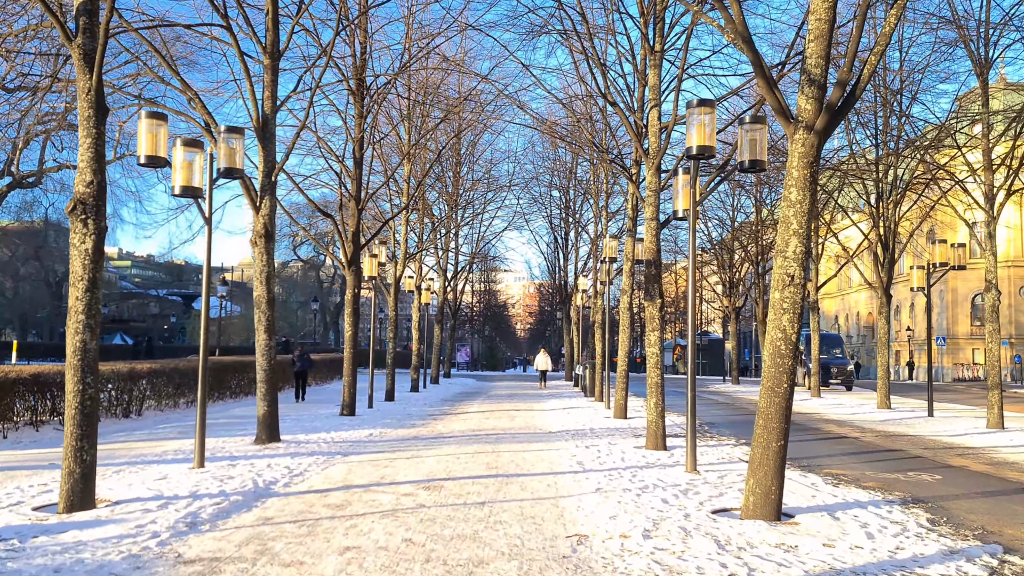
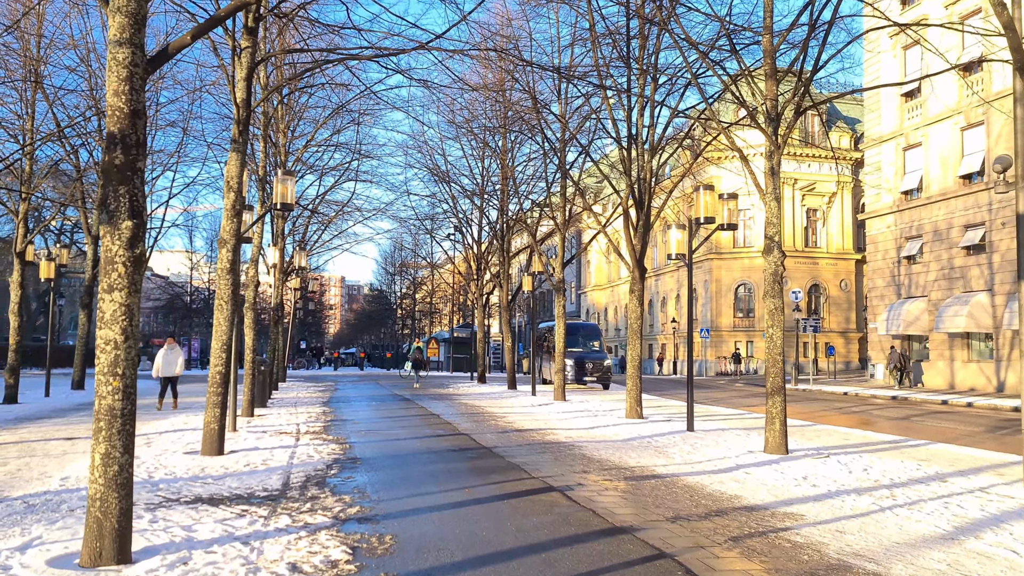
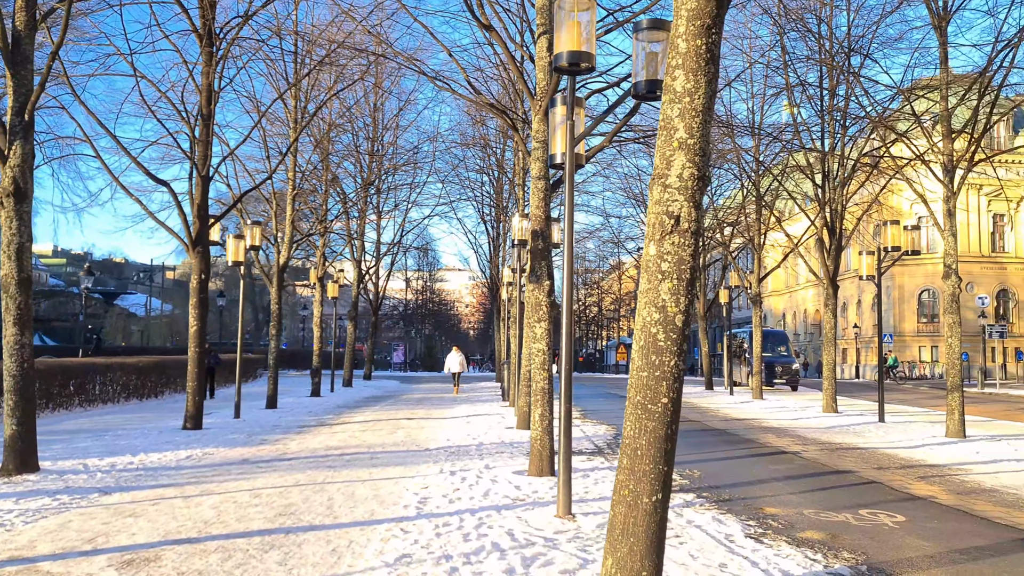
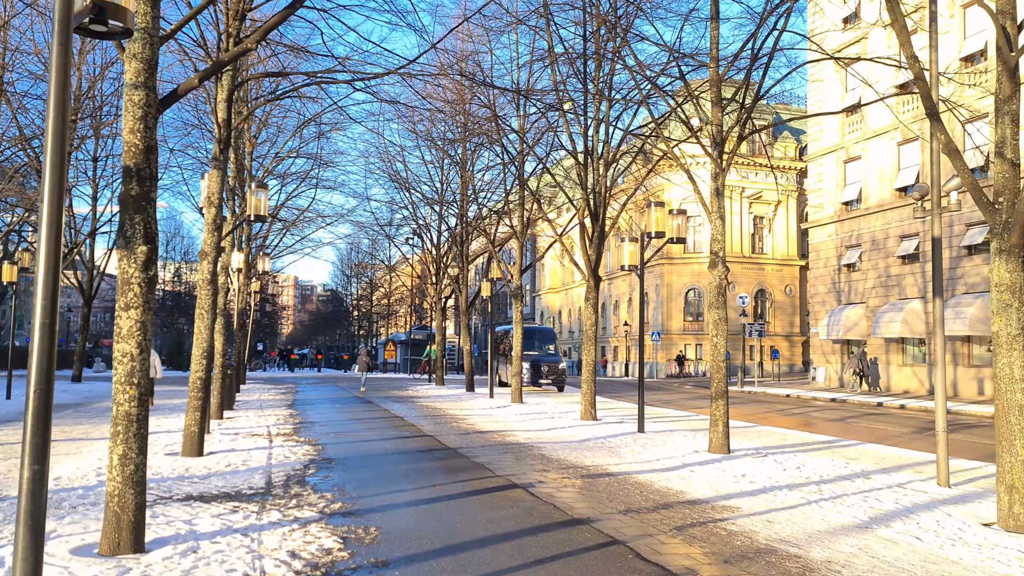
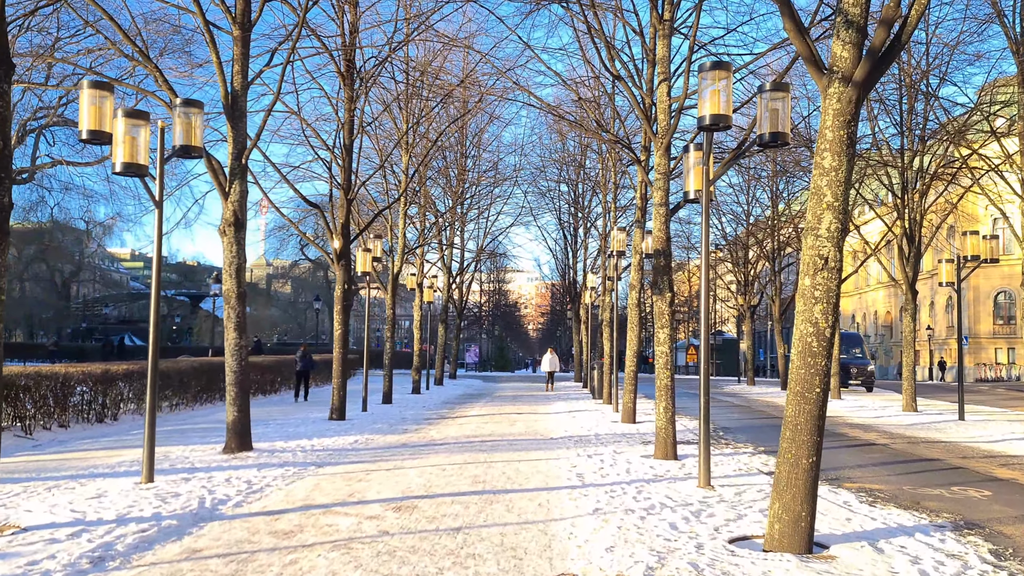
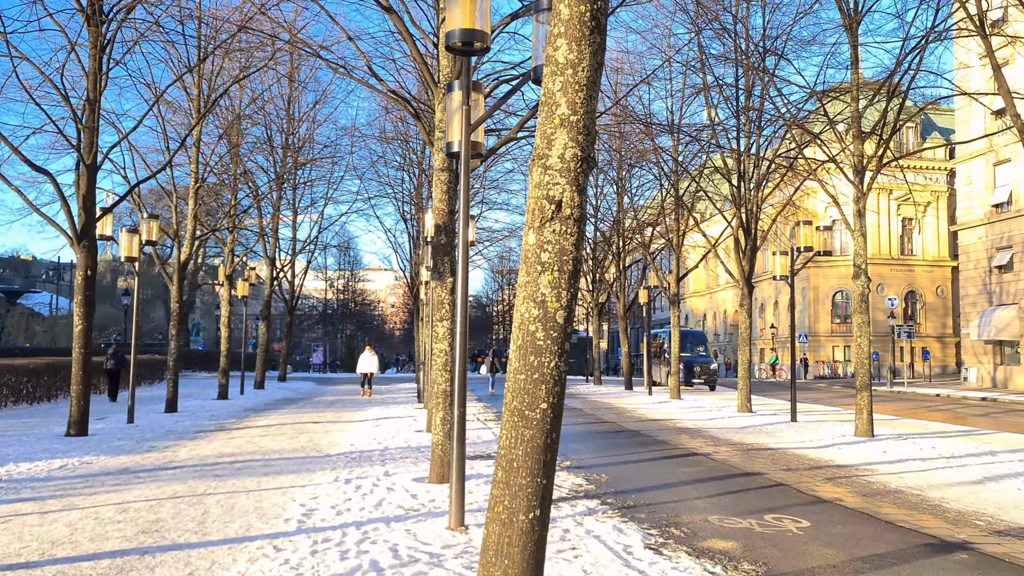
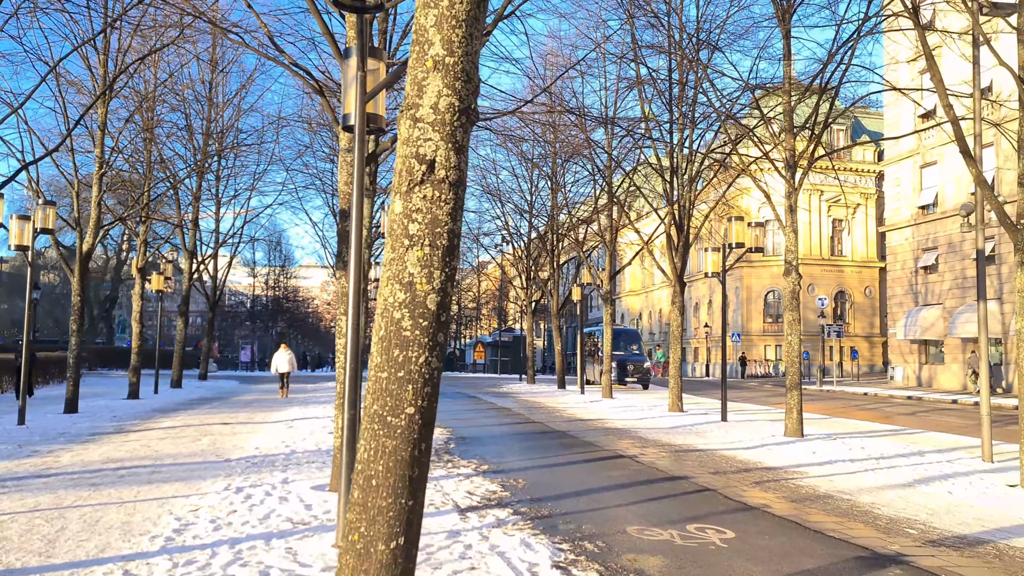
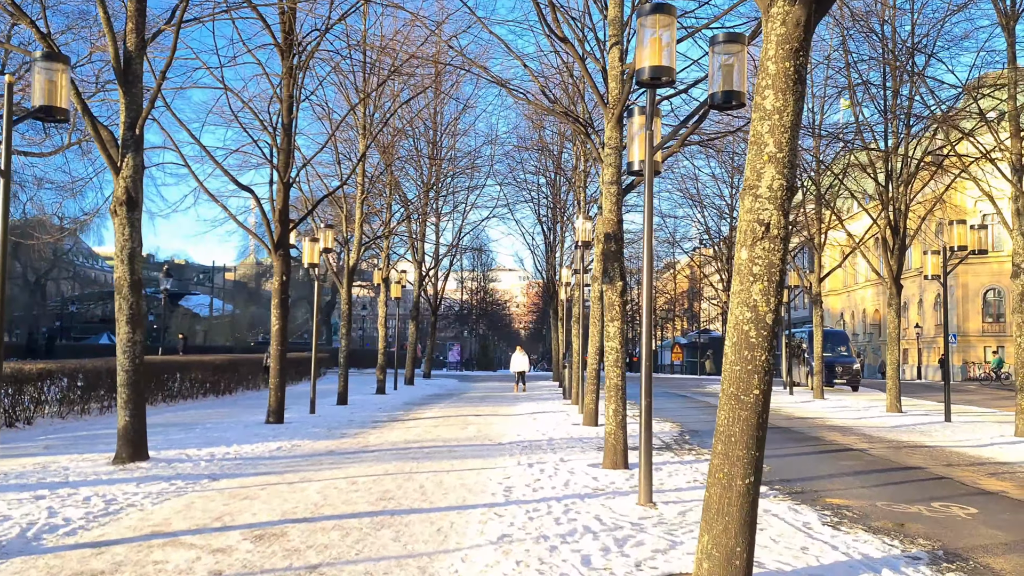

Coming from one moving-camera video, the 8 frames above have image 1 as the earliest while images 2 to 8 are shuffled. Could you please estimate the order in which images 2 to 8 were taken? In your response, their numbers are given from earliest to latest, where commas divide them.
5, 8, 3, 6, 7, 4, 2
